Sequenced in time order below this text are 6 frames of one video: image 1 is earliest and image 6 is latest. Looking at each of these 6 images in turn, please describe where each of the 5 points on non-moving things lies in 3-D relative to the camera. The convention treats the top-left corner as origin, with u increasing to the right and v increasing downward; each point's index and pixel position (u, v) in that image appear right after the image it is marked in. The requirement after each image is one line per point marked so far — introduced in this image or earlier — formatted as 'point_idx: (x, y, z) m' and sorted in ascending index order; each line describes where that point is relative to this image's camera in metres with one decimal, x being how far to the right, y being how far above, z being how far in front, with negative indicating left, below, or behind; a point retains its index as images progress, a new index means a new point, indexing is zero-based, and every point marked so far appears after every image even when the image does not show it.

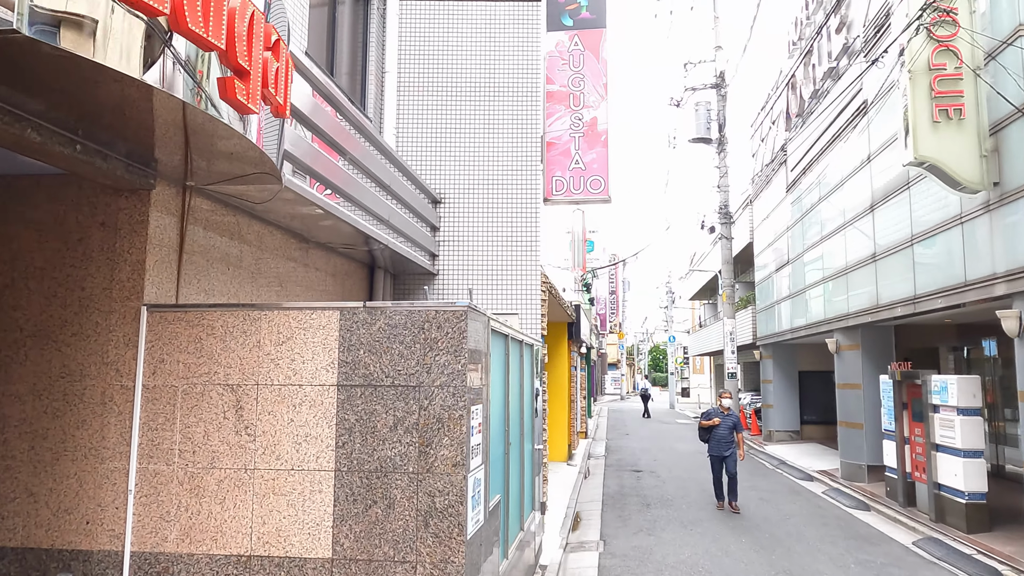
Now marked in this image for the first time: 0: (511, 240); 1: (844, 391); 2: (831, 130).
0: (0.0, +0.5, +7.8) m
1: (+5.3, -1.6, +11.9) m
2: (+5.3, +2.6, +12.5) m
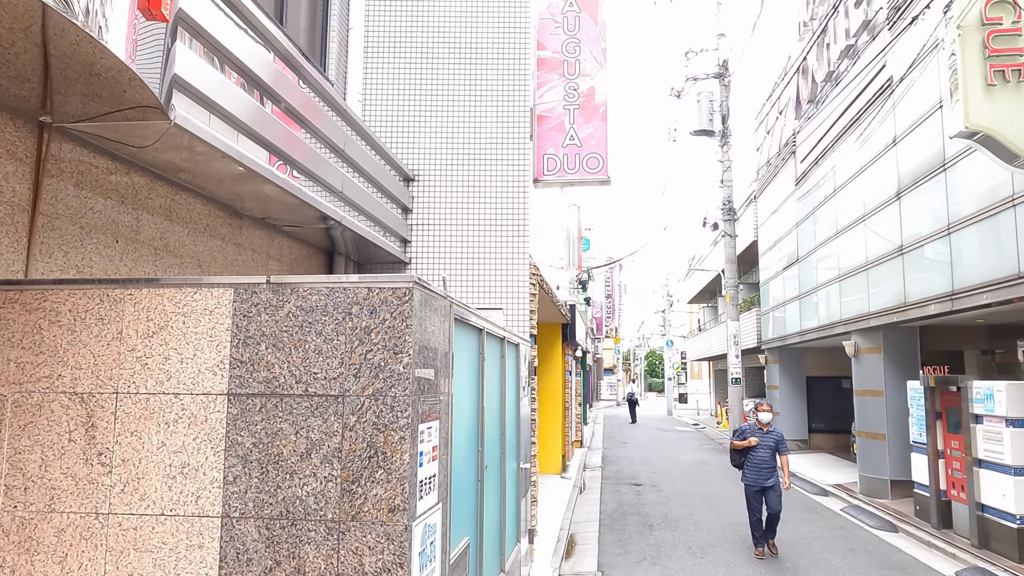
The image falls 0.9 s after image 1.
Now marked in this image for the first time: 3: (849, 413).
0: (-0.1, +0.6, +6.7) m
1: (+5.1, -1.6, +10.9) m
2: (+5.1, +2.7, +11.5) m
3: (+7.8, -2.9, +17.5) m
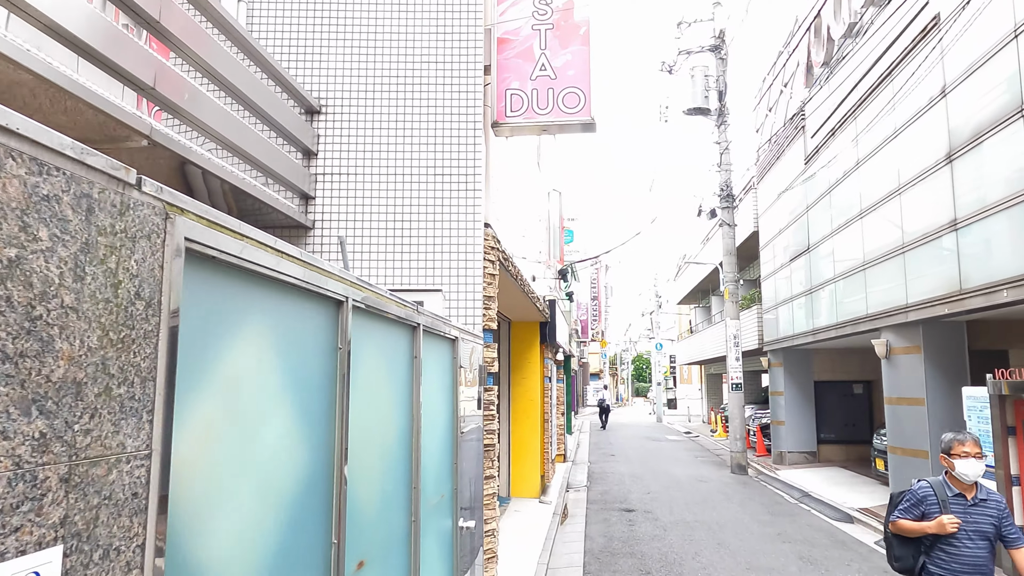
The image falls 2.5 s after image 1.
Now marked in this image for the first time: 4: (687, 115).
0: (-0.5, +0.7, +4.8) m
1: (+4.7, -1.5, +9.1) m
2: (+4.7, +2.8, +9.7) m
3: (+7.3, -2.8, +15.8) m
4: (+3.8, +3.8, +16.3) m
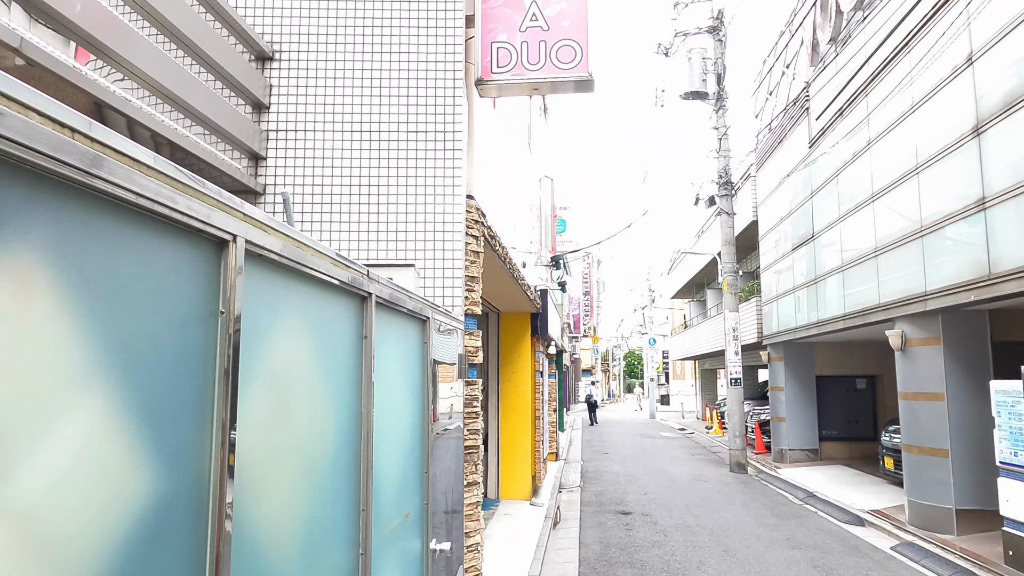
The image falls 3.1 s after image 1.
0: (-0.6, +0.9, +4.2) m
1: (+4.6, -1.3, +8.5) m
2: (+4.5, +3.0, +9.1) m
3: (+7.1, -2.6, +15.2) m
4: (+3.6, +3.9, +15.7) m
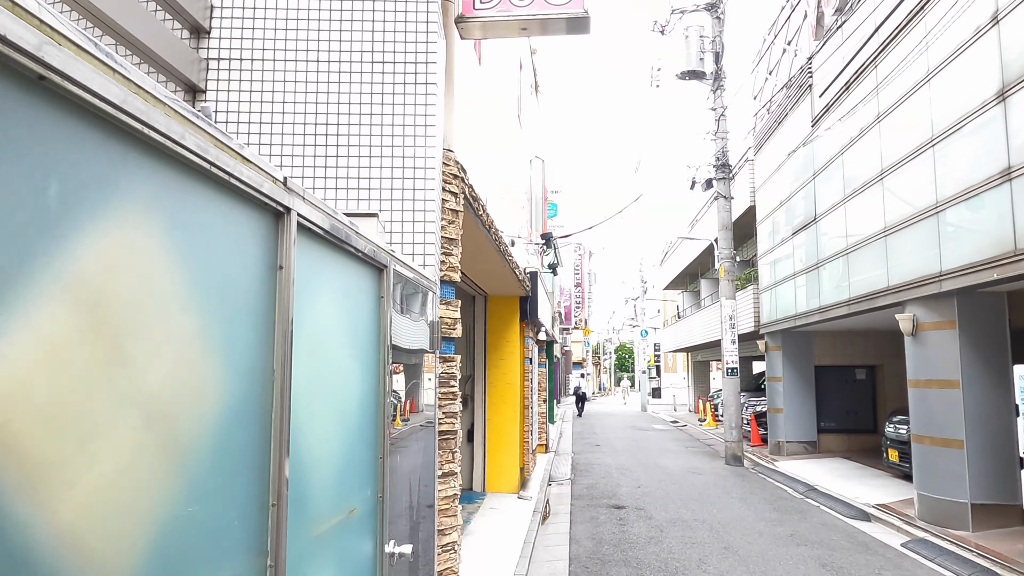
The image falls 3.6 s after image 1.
0: (-0.6, +1.1, +3.6) m
1: (+4.4, -1.1, +8.0) m
2: (+4.4, +3.2, +8.6) m
3: (+6.9, -2.4, +14.7) m
4: (+3.4, +4.2, +15.1) m
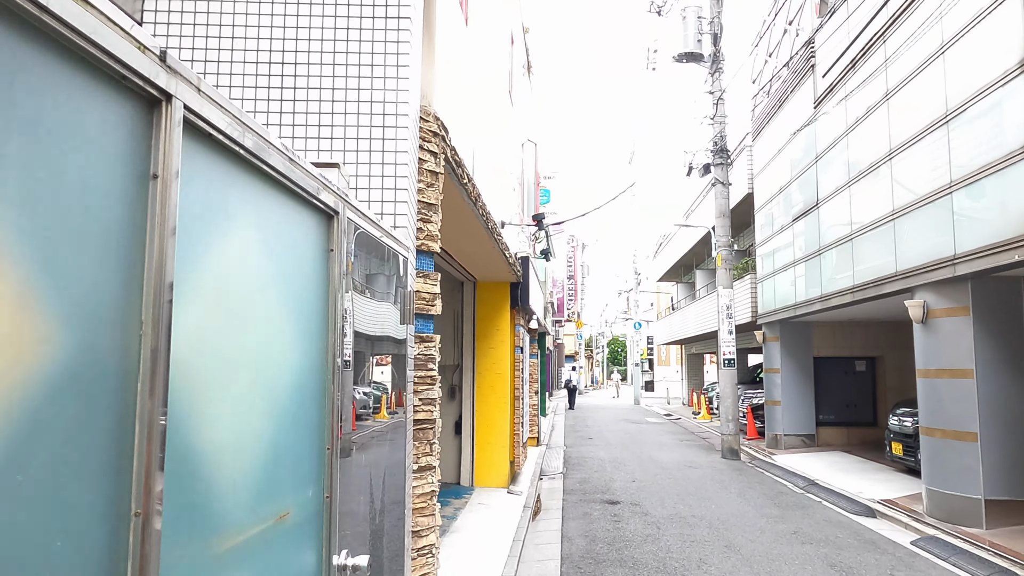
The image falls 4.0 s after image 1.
0: (-0.7, +1.2, +3.1) m
1: (+4.3, -0.9, +7.6) m
2: (+4.3, +3.3, +8.1) m
3: (+6.7, -2.2, +14.4) m
4: (+3.2, +4.4, +14.7) m
